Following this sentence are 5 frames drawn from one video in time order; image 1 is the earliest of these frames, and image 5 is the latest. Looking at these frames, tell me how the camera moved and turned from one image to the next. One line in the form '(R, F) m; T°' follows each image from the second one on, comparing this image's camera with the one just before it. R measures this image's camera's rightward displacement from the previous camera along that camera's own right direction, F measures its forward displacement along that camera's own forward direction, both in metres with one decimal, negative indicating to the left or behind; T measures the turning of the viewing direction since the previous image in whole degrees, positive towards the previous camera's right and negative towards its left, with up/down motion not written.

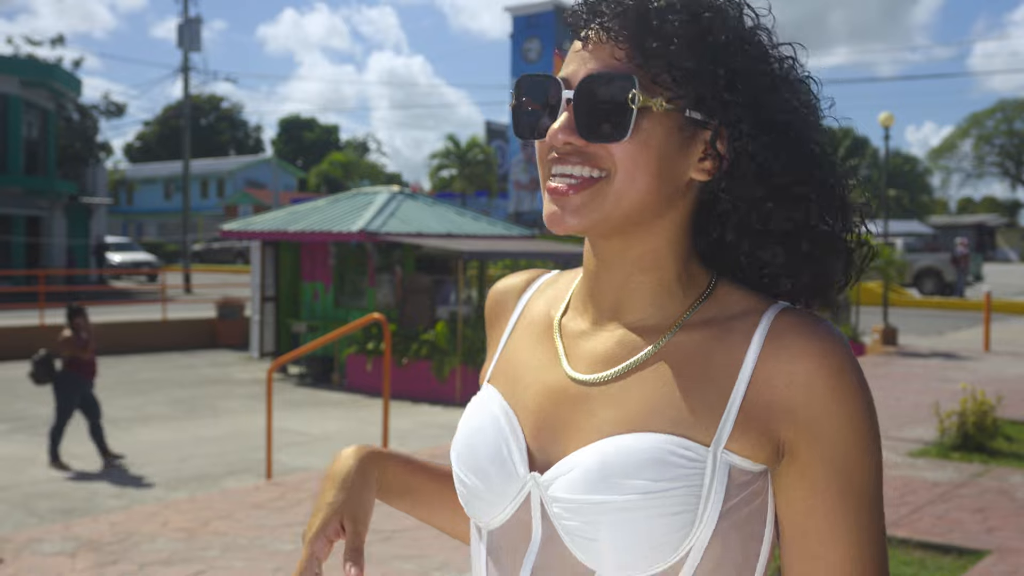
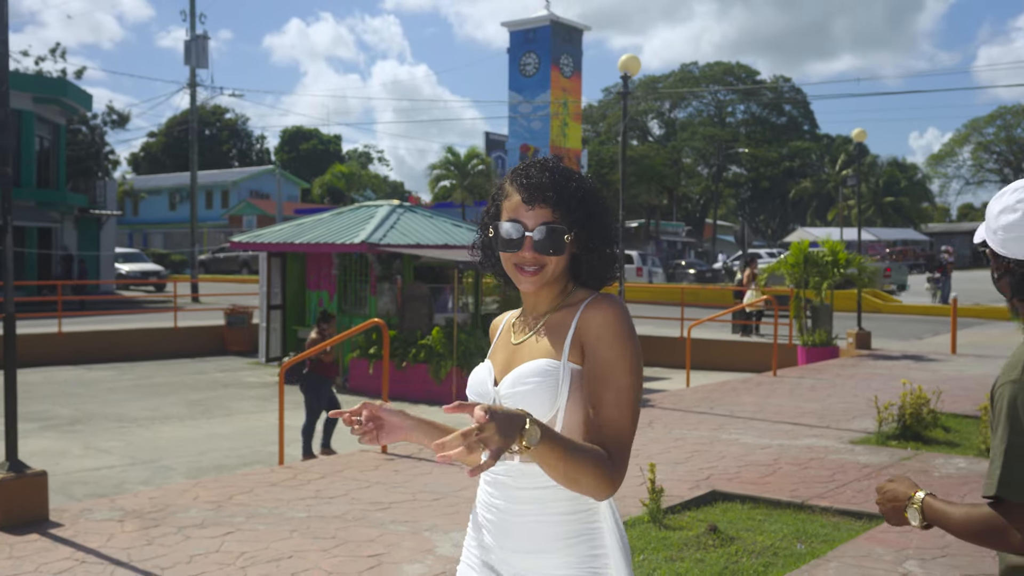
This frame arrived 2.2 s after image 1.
(+0.2, -0.9) m; 0°
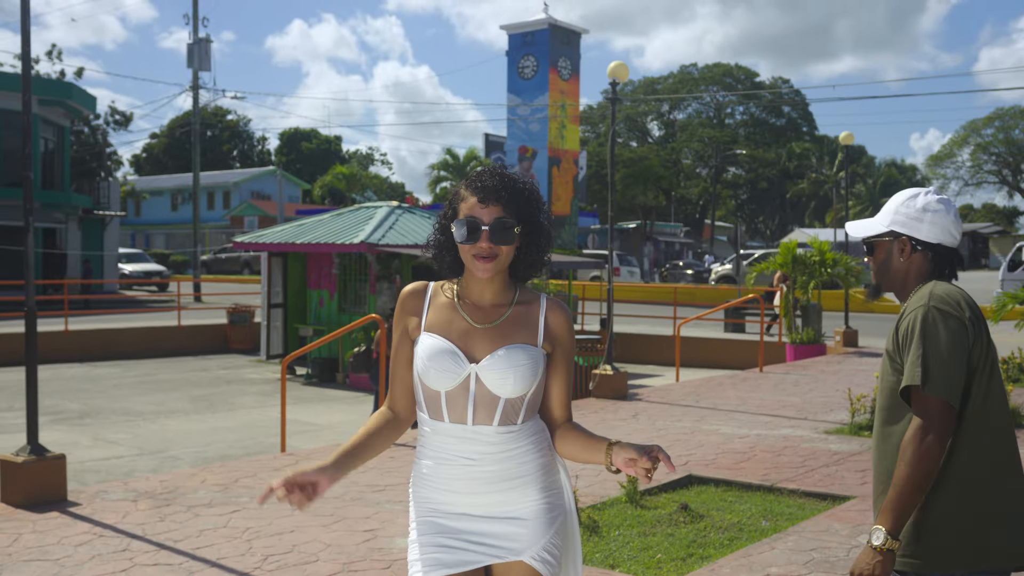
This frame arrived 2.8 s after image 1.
(+0.1, -0.4) m; 0°
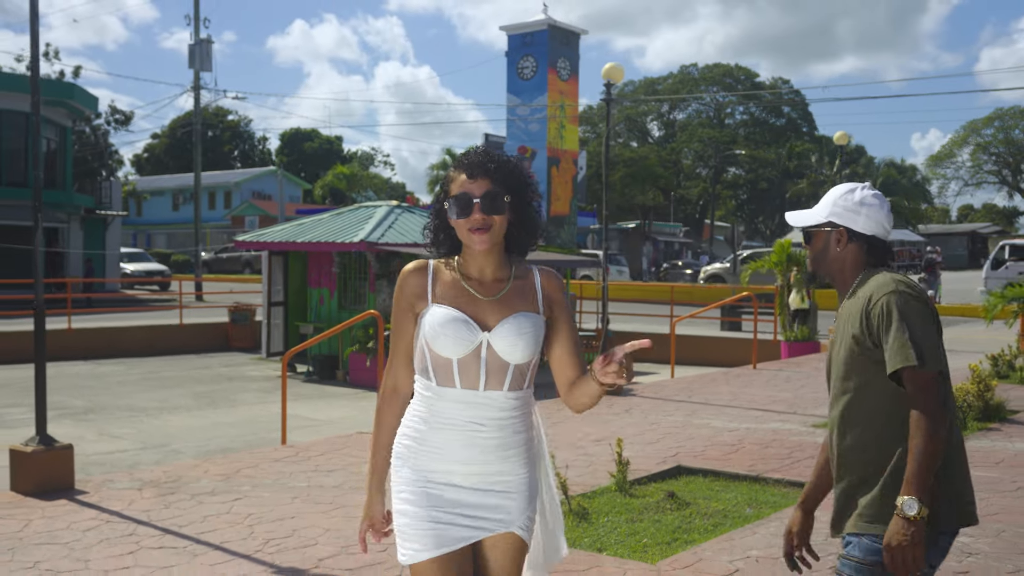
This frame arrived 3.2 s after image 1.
(+0.1, -0.2) m; 0°
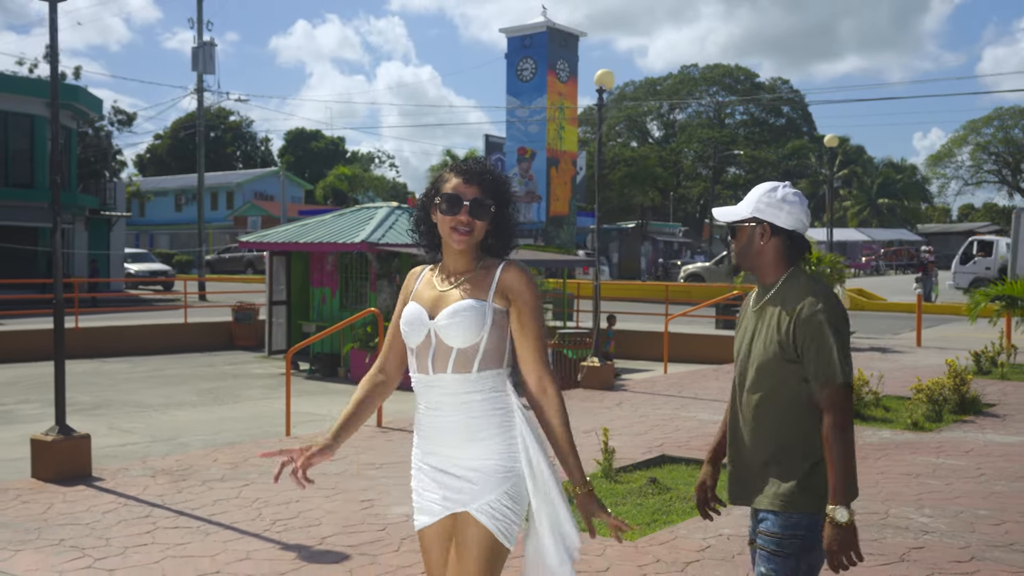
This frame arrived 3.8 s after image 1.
(+0.1, -0.4) m; 0°
